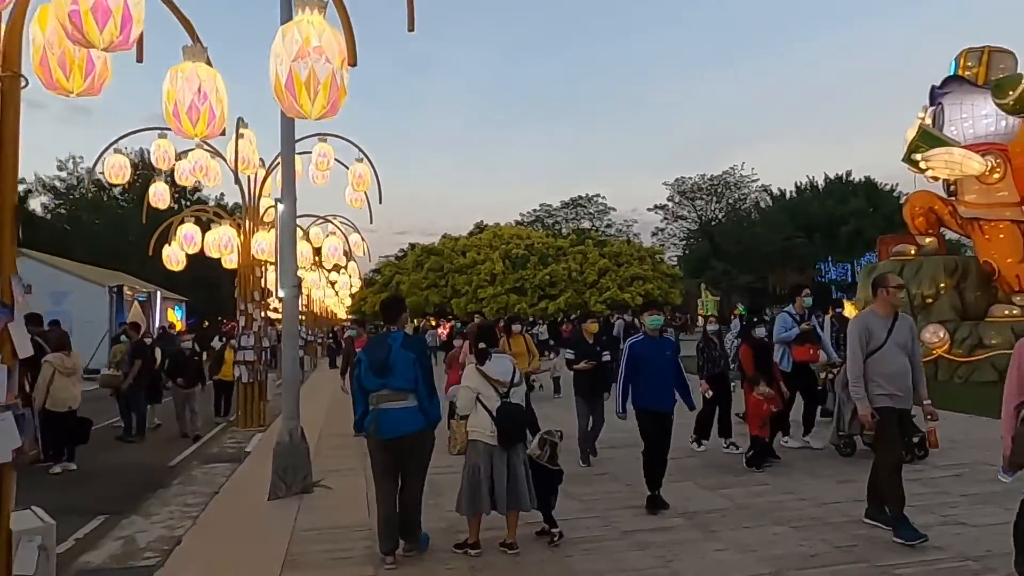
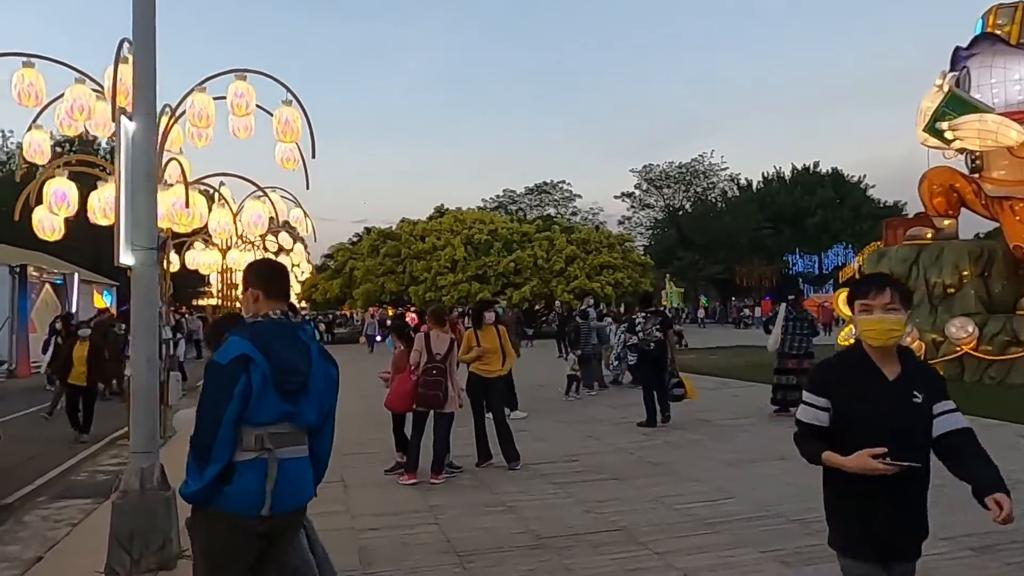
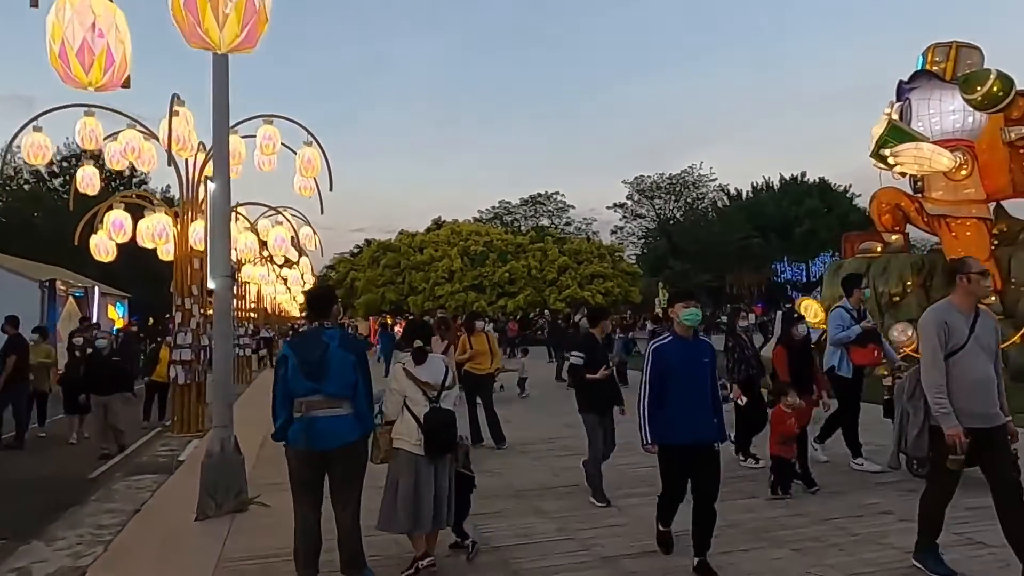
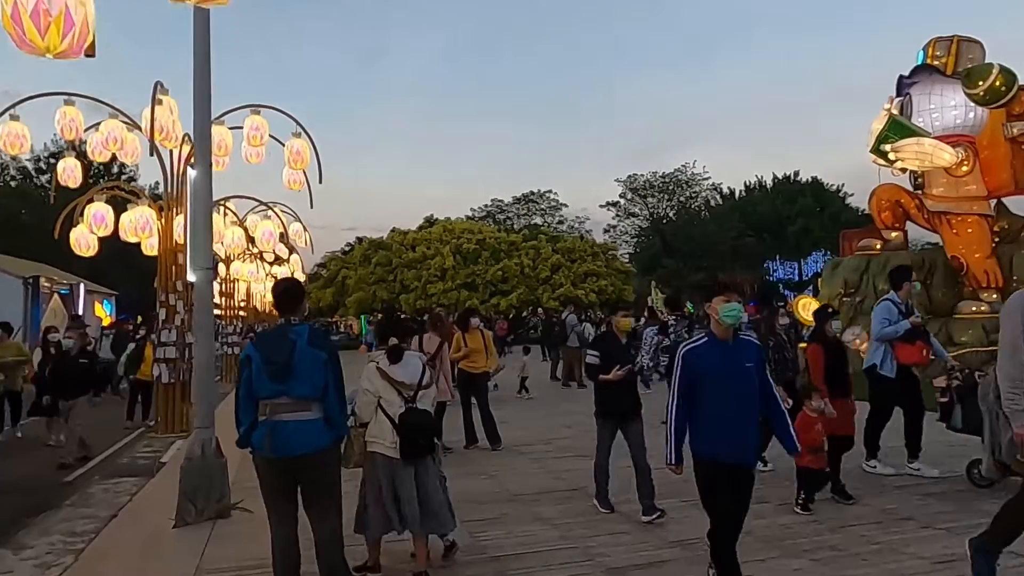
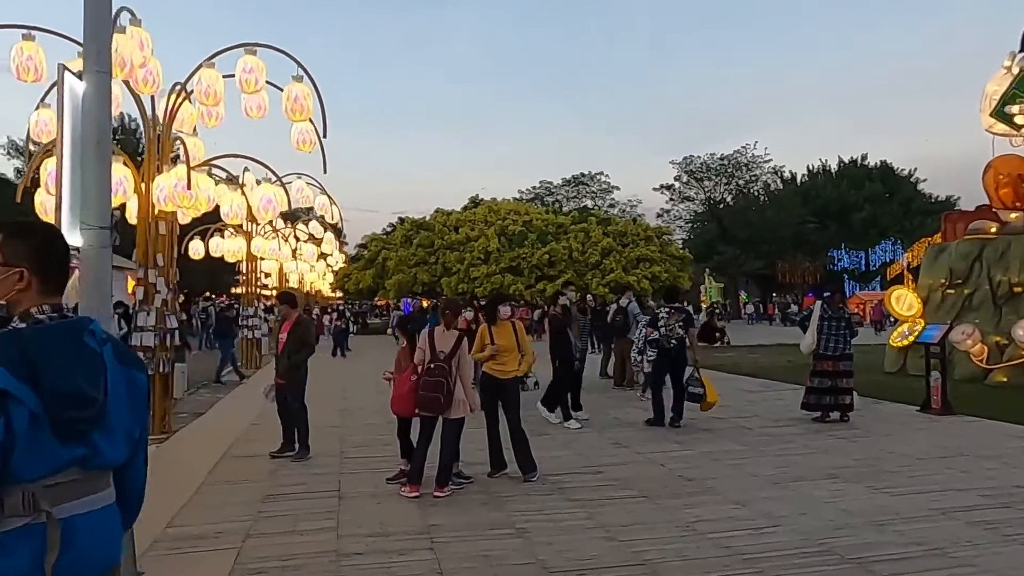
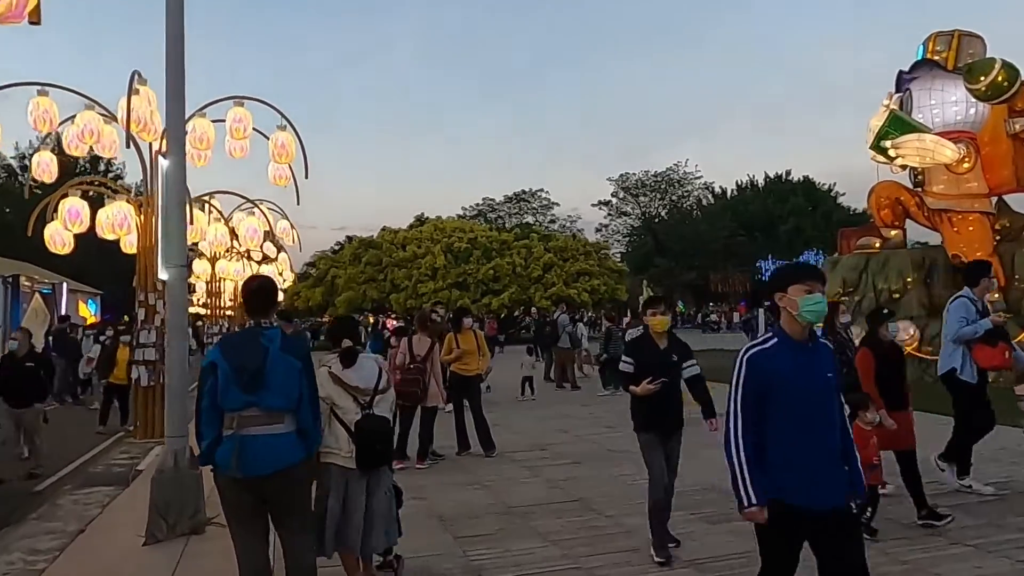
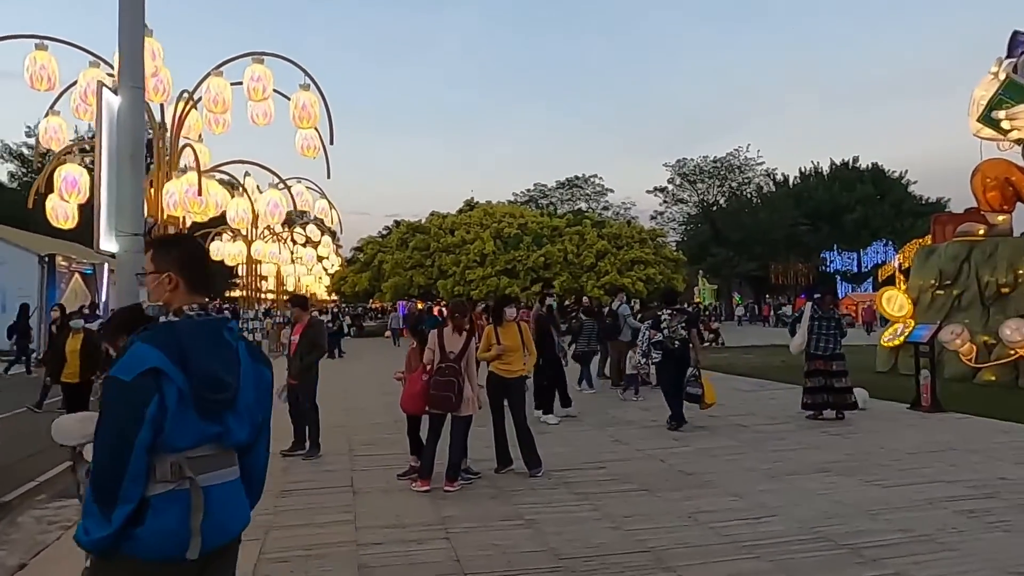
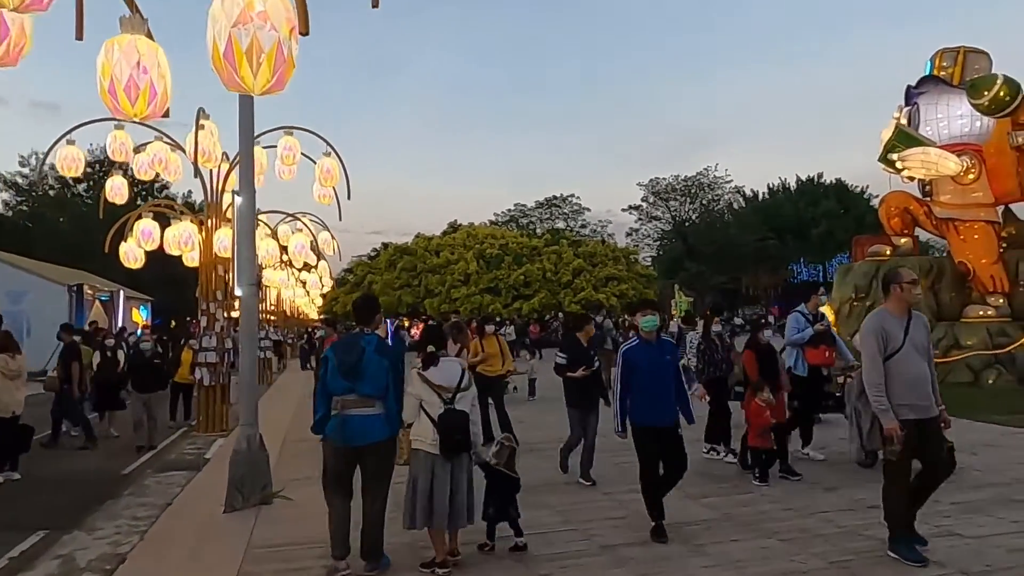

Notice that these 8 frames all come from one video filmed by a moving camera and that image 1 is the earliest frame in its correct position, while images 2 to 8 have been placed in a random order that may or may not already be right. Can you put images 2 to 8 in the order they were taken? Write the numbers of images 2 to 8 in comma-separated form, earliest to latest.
8, 3, 4, 6, 2, 7, 5
